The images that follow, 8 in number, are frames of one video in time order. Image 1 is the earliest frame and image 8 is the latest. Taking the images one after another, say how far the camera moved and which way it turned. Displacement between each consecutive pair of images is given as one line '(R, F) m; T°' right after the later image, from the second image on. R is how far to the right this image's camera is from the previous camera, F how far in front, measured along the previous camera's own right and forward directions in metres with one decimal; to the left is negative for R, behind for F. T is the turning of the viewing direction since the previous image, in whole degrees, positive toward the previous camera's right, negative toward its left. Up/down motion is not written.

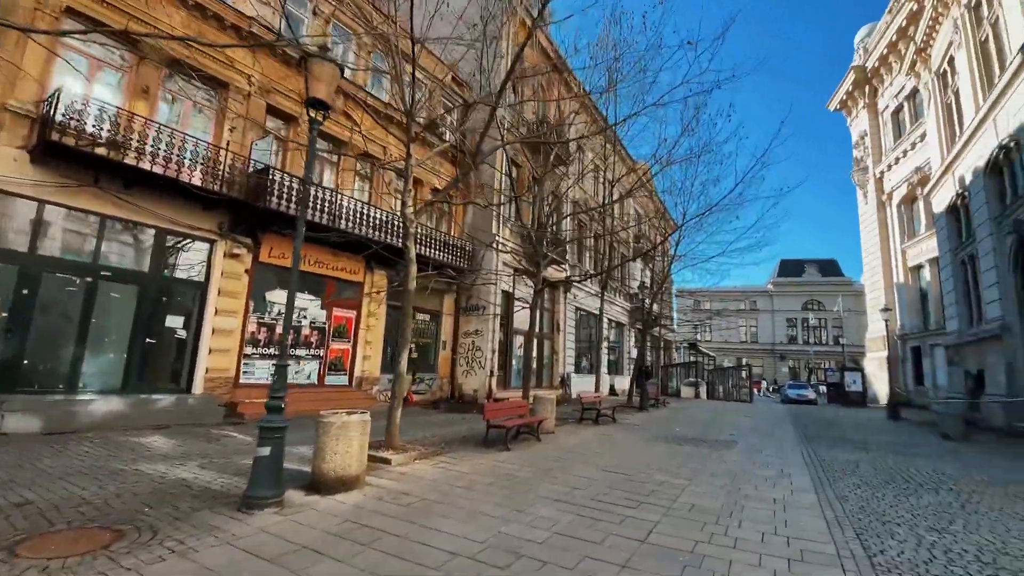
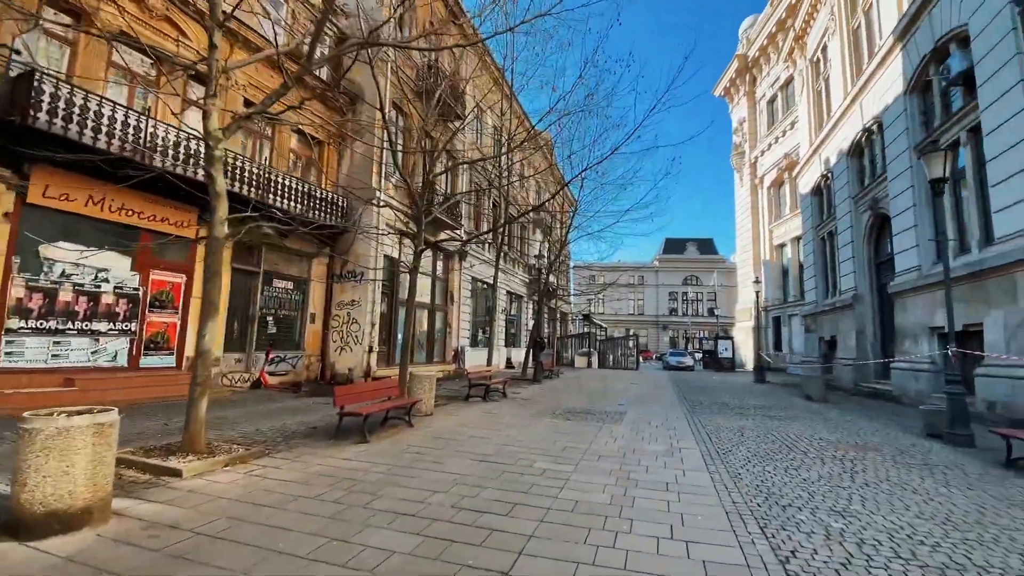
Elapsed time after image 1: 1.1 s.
(+0.6, +1.5) m; +12°
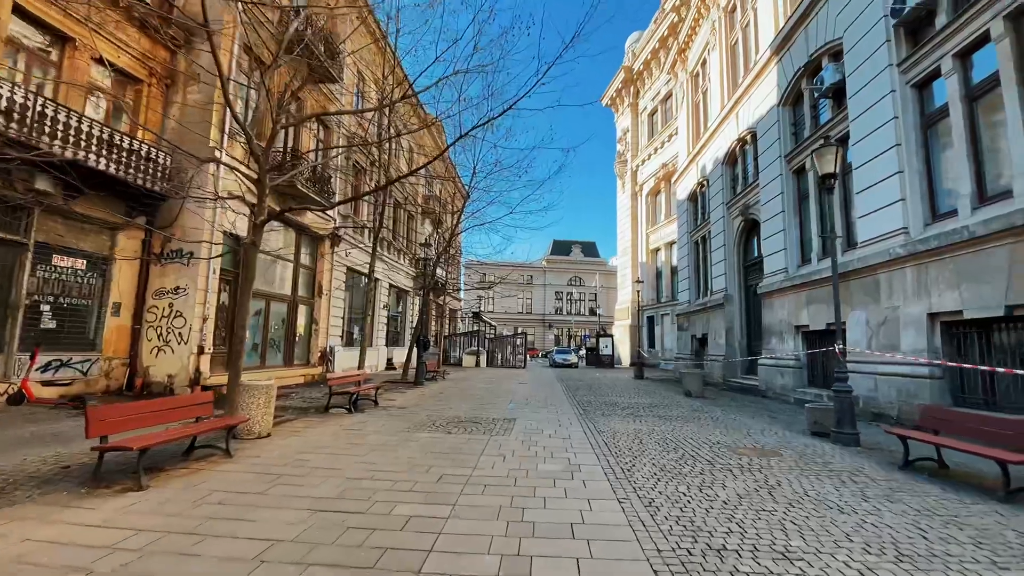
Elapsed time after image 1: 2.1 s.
(+0.3, +1.5) m; +13°
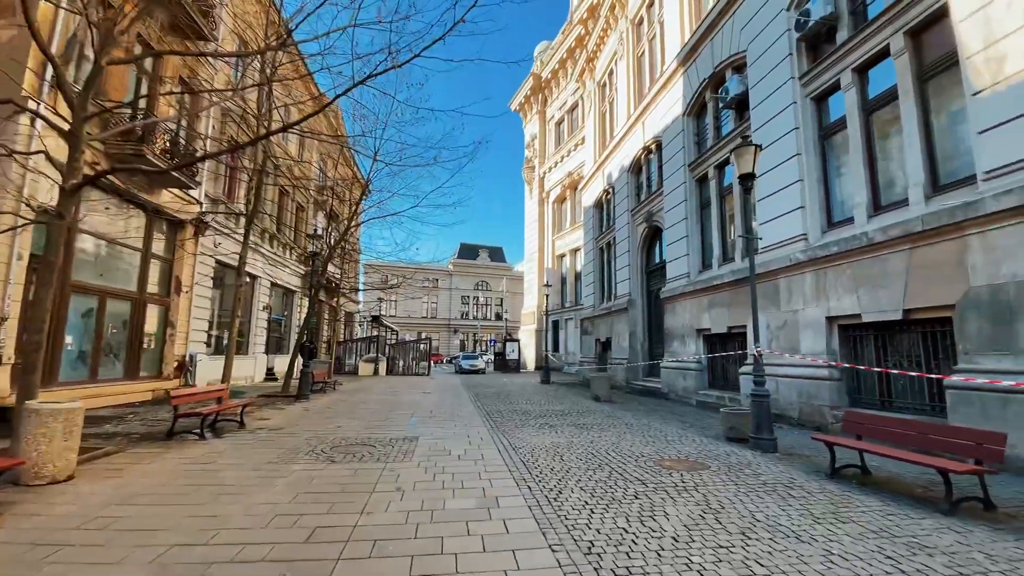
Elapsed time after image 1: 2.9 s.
(0.0, +1.1) m; +12°
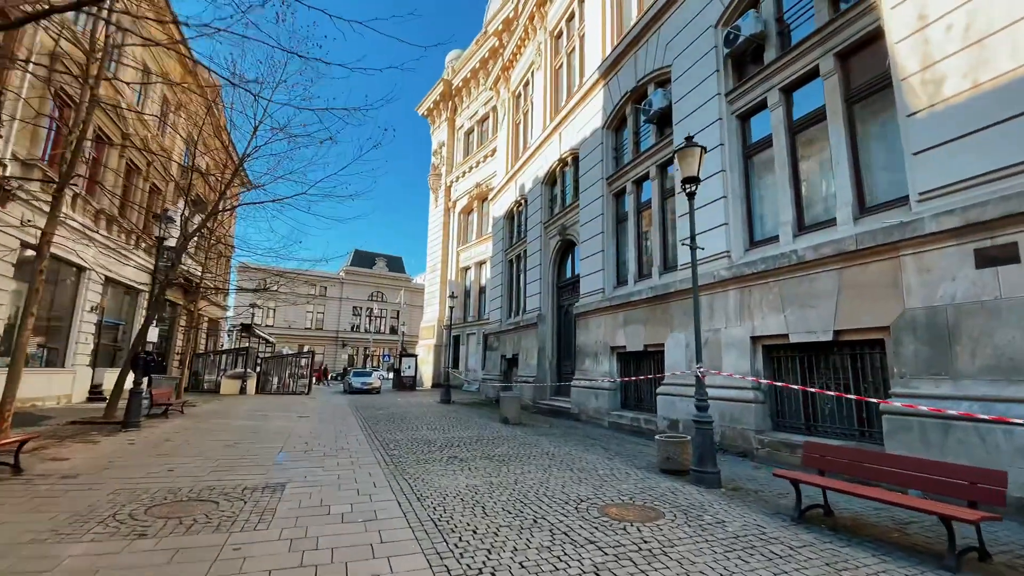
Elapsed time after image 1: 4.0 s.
(-0.2, +1.4) m; +12°
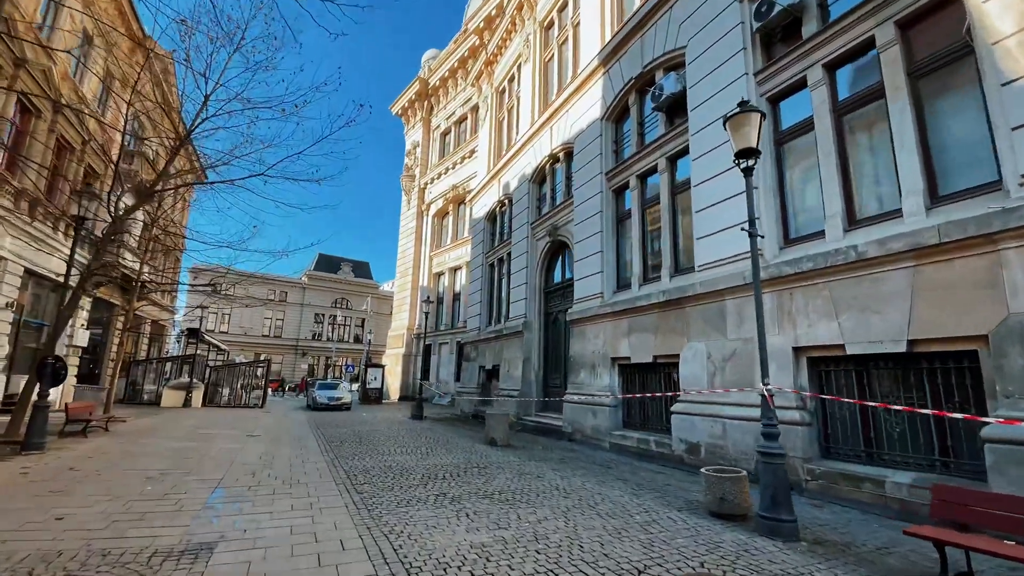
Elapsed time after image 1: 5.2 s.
(-0.5, +1.5) m; +4°
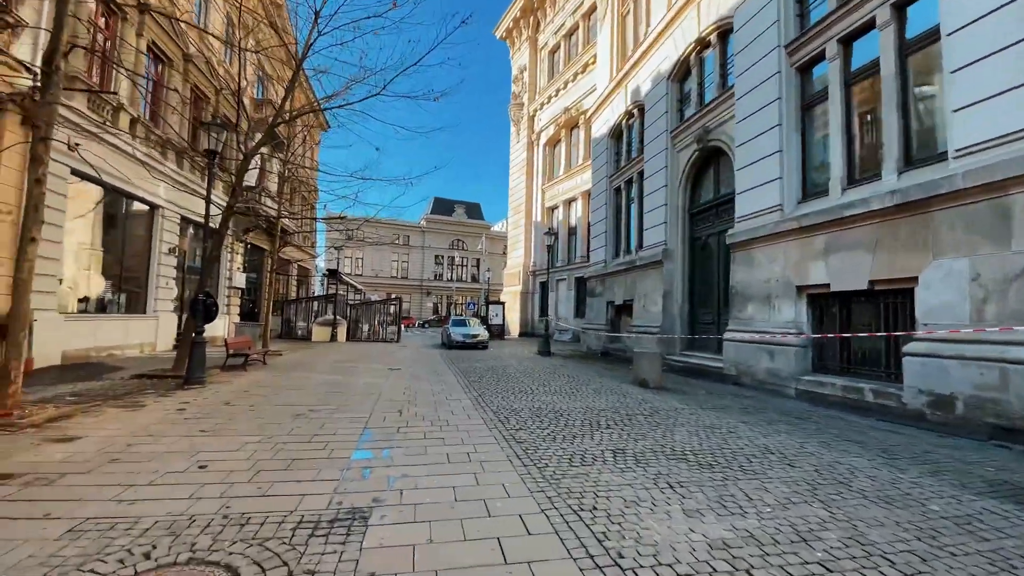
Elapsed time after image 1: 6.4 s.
(-0.9, +1.4) m; -13°
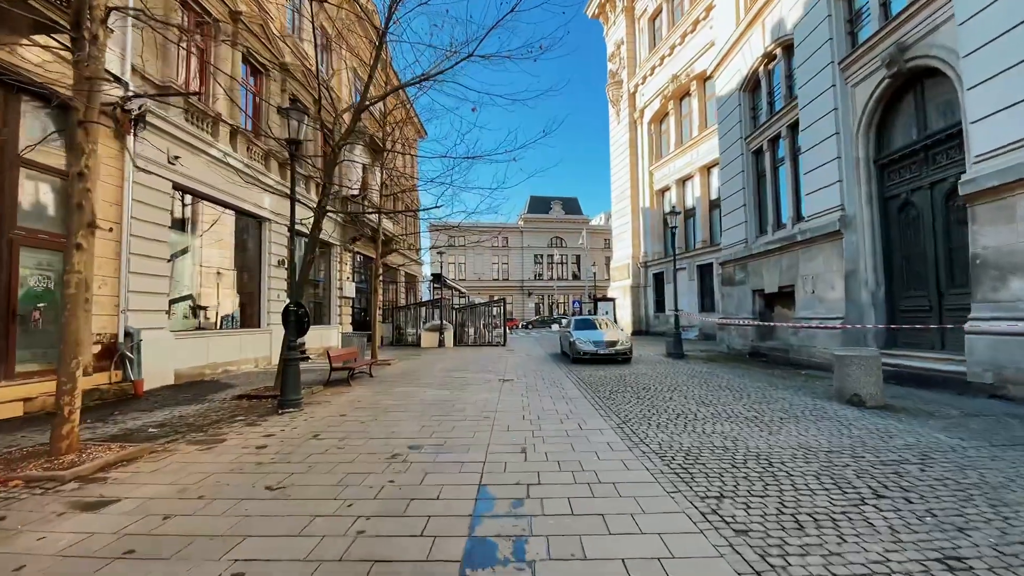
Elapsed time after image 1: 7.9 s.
(-0.6, +1.8) m; -12°
